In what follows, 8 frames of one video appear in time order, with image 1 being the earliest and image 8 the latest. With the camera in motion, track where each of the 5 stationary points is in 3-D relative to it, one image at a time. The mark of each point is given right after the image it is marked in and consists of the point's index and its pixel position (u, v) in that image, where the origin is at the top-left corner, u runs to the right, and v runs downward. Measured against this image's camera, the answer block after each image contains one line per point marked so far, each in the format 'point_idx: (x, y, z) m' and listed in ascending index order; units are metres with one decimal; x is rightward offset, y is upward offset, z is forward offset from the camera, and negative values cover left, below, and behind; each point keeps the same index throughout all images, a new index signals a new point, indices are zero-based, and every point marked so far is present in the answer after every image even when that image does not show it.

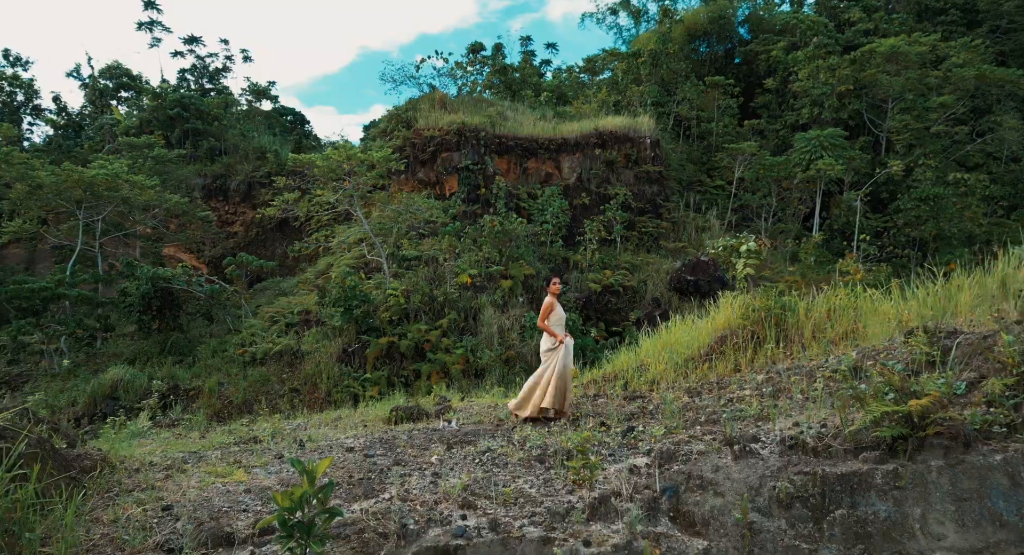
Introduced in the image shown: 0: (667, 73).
0: (+4.0, +5.3, +15.1) m
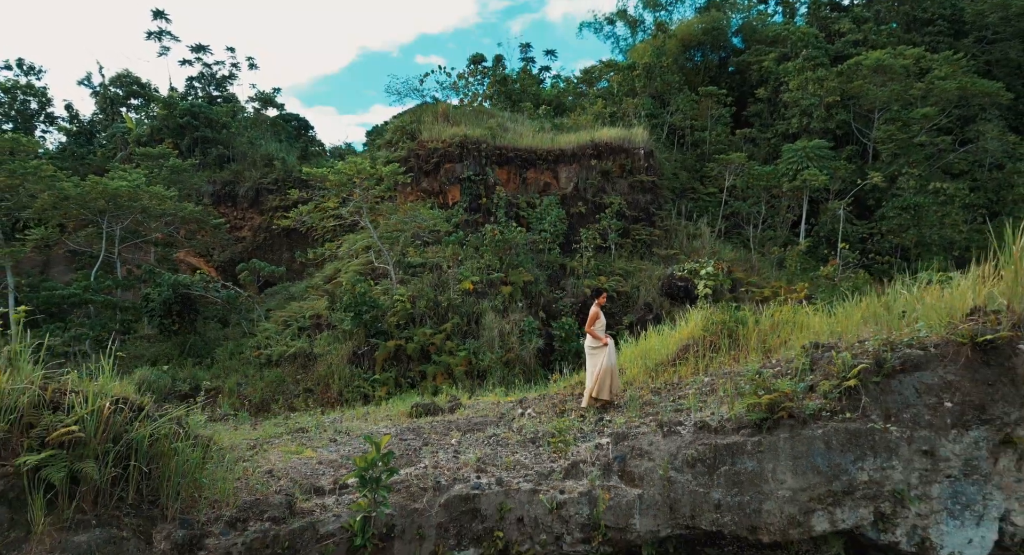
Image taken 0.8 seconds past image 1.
0: (+4.0, +5.1, +15.7) m
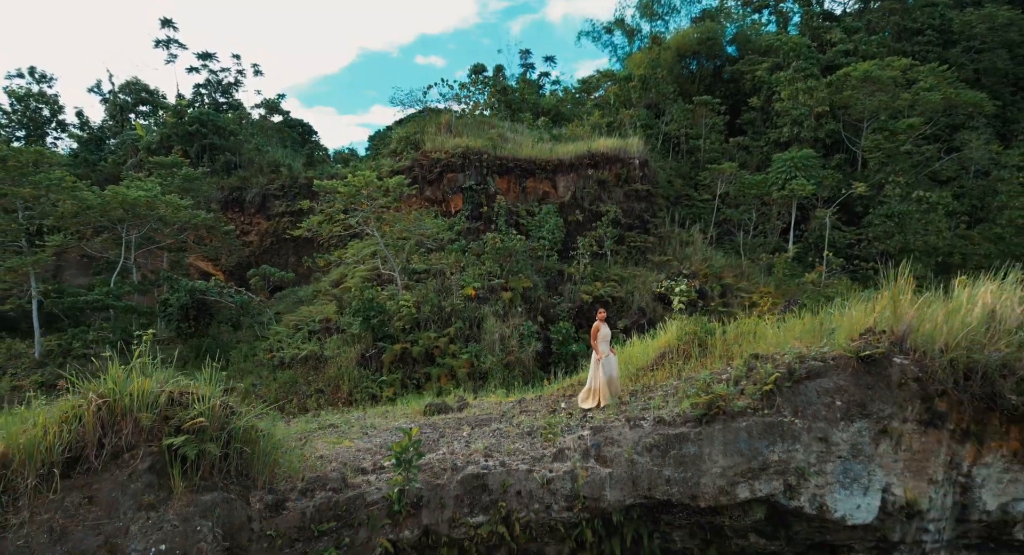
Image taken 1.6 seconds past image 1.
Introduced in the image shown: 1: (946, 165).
0: (+4.0, +5.0, +16.2) m
1: (+11.6, +3.0, +15.6) m
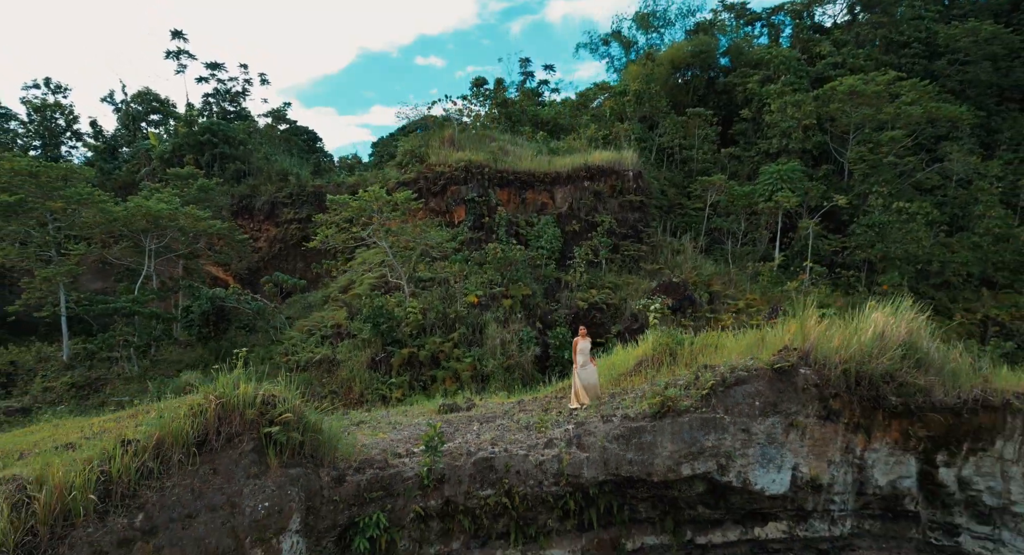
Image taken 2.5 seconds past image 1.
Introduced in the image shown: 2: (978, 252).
0: (+4.0, +4.9, +16.9) m
1: (+11.6, +2.8, +16.3) m
2: (+11.6, +0.6, +14.4) m
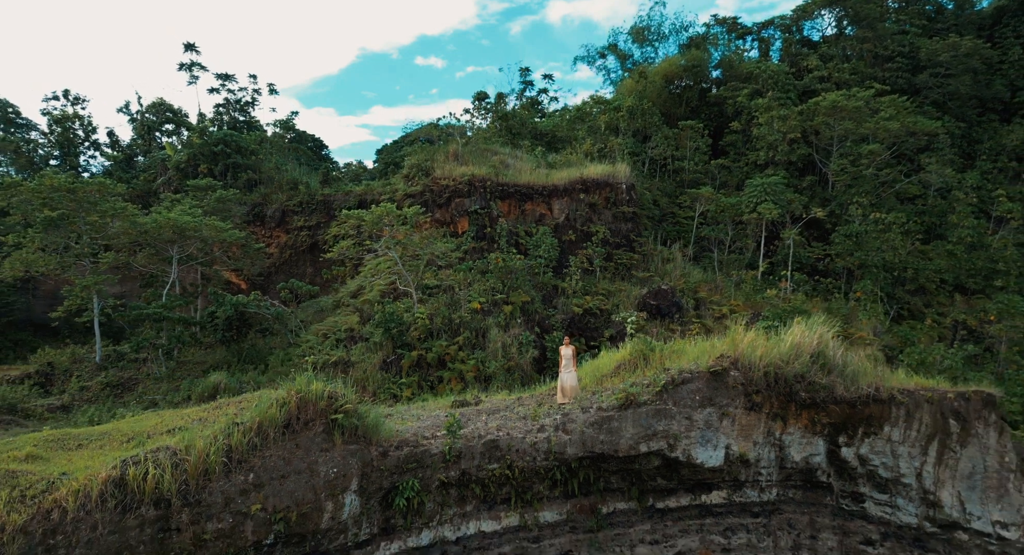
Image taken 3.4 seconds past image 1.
0: (+4.0, +4.7, +17.8) m
1: (+11.6, +2.7, +17.2) m
2: (+11.6, +0.5, +15.3) m
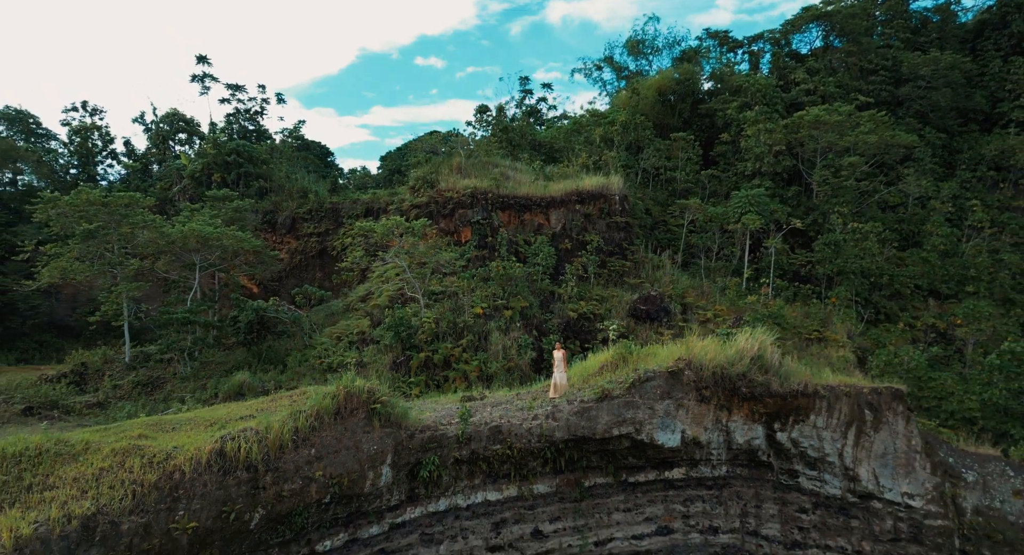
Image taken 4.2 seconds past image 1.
0: (+4.0, +4.6, +18.7) m
1: (+11.6, +2.5, +18.1) m
2: (+11.6, +0.3, +16.2) m
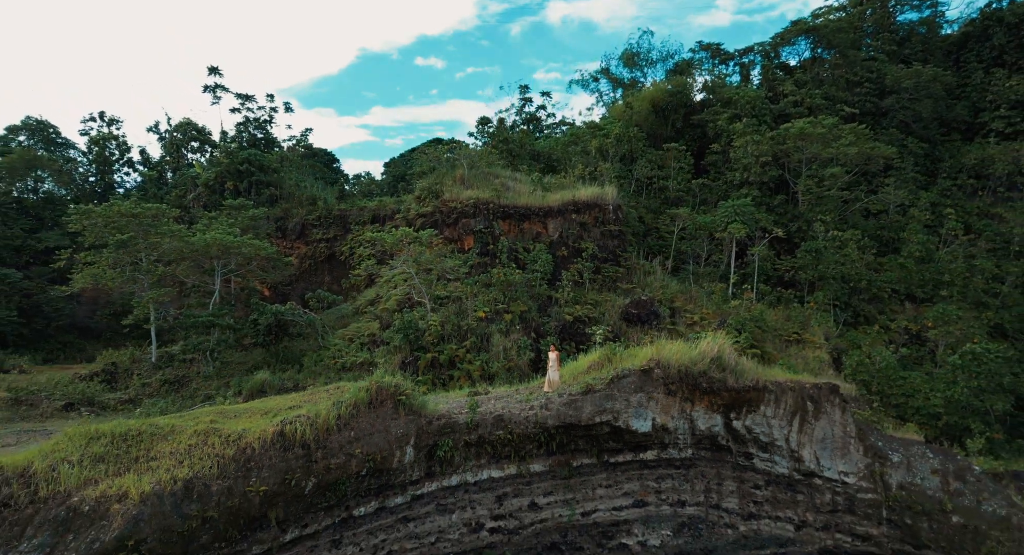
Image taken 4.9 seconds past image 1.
0: (+4.0, +4.4, +19.7) m
1: (+11.6, +2.4, +19.1) m
2: (+11.6, +0.2, +17.2) m
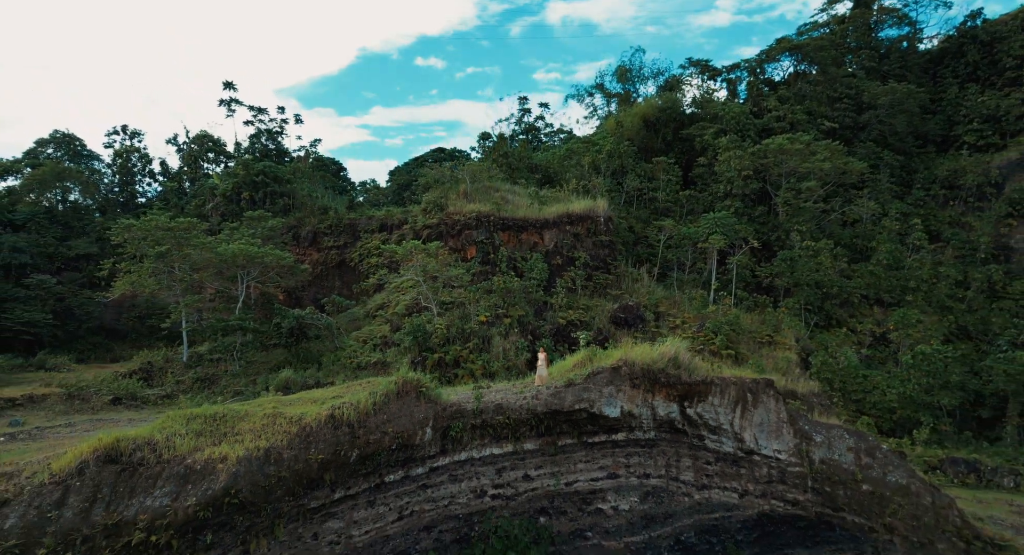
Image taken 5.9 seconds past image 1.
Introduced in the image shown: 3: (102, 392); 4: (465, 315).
0: (+4.0, +4.2, +21.1) m
1: (+11.6, +2.2, +20.5) m
2: (+11.6, 0.0, +18.6) m
3: (-9.5, -2.6, +13.4) m
4: (-1.2, -1.0, +15.2) m
